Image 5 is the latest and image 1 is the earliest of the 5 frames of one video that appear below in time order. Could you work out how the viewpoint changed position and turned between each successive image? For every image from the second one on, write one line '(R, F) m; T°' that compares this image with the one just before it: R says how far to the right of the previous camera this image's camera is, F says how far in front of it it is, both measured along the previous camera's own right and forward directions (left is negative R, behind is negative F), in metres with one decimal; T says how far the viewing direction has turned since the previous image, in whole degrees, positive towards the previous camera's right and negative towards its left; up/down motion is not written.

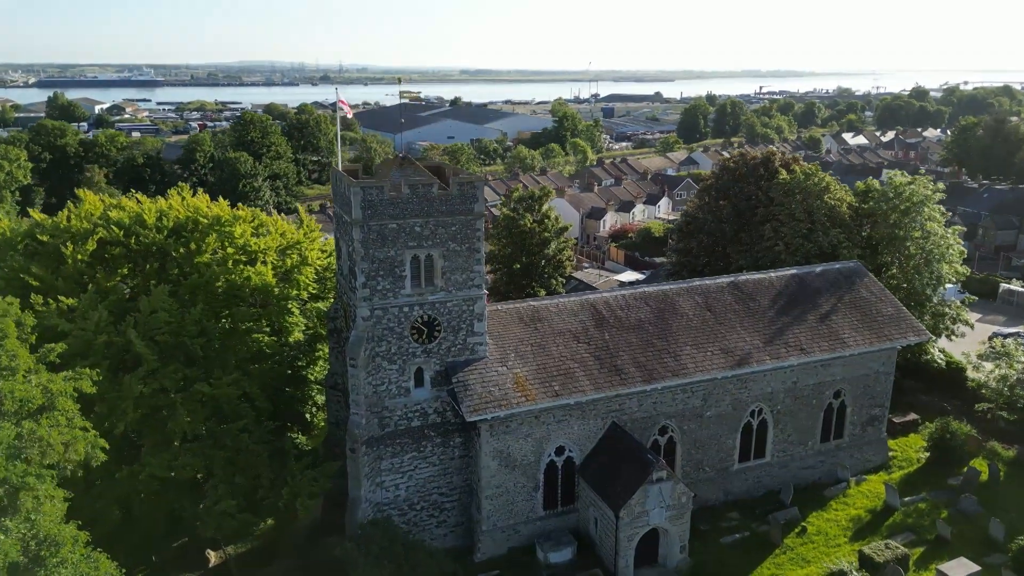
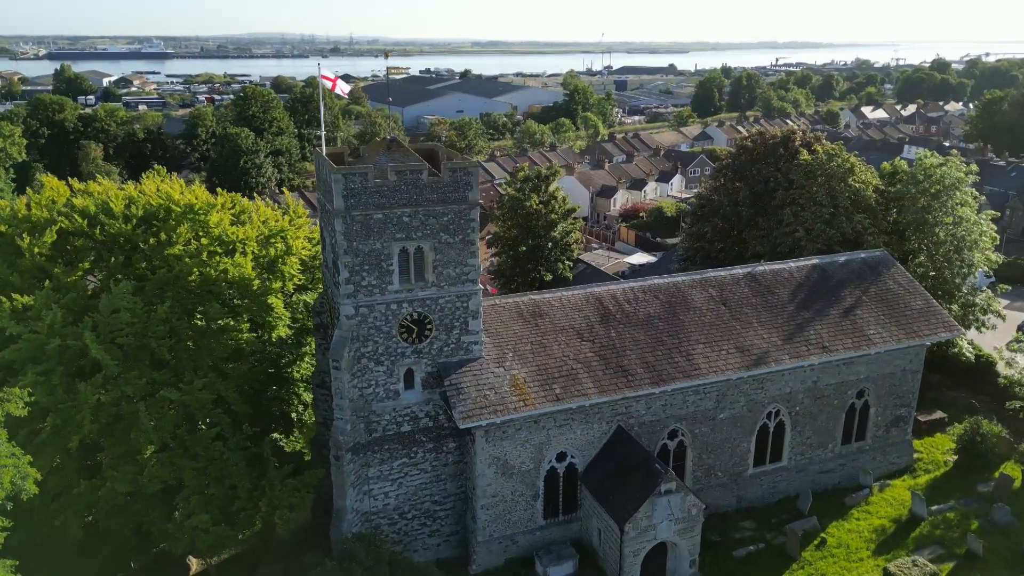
(+0.4, +2.1) m; -1°
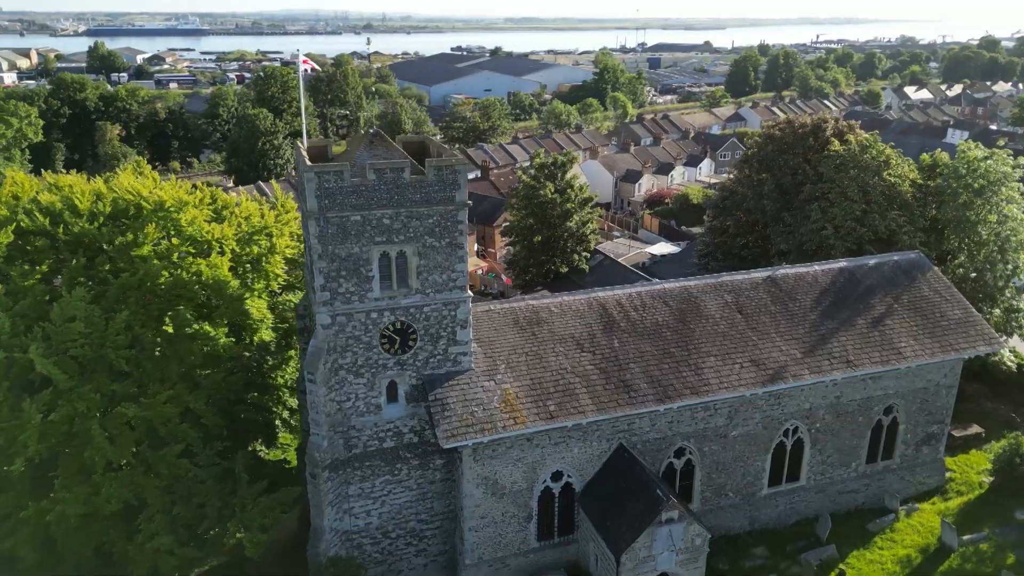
(+1.1, +1.9) m; -2°
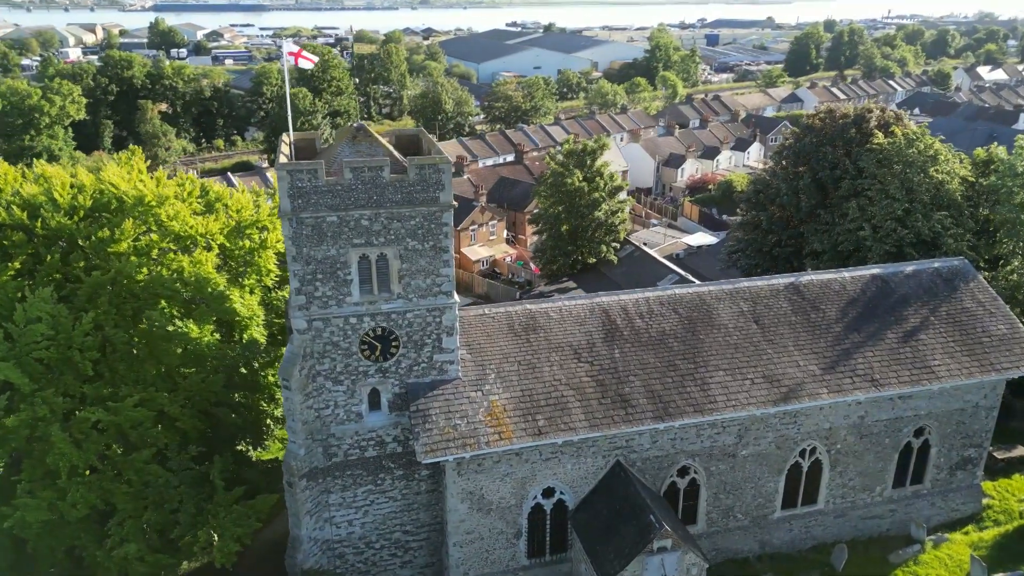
(+1.7, +1.5) m; -4°
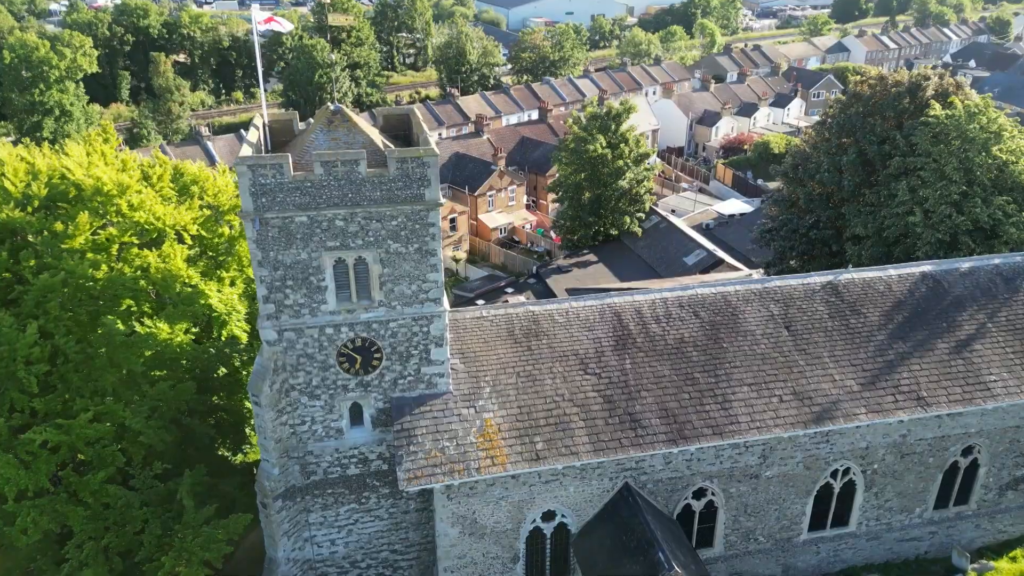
(+0.8, +2.5) m; -2°
